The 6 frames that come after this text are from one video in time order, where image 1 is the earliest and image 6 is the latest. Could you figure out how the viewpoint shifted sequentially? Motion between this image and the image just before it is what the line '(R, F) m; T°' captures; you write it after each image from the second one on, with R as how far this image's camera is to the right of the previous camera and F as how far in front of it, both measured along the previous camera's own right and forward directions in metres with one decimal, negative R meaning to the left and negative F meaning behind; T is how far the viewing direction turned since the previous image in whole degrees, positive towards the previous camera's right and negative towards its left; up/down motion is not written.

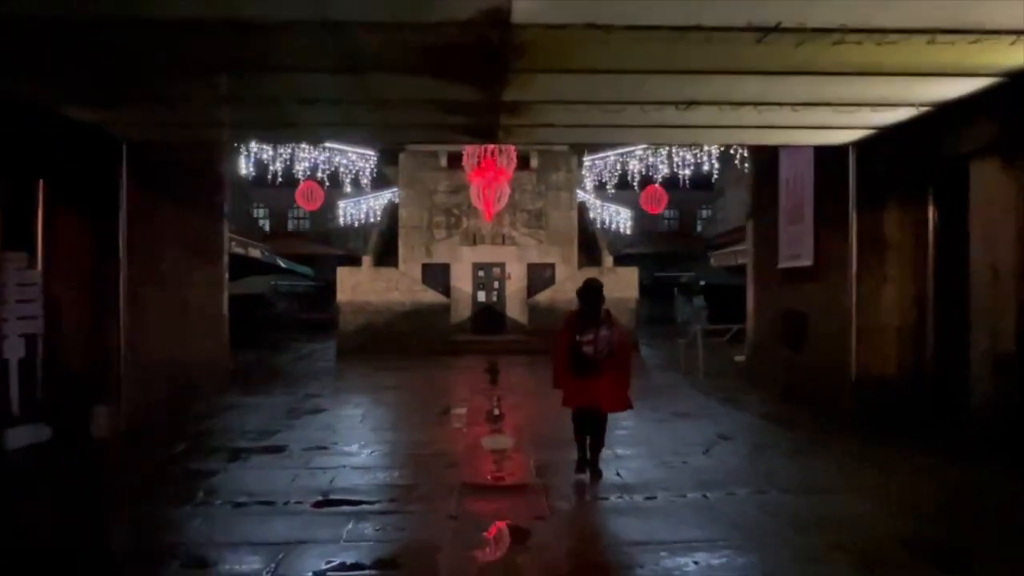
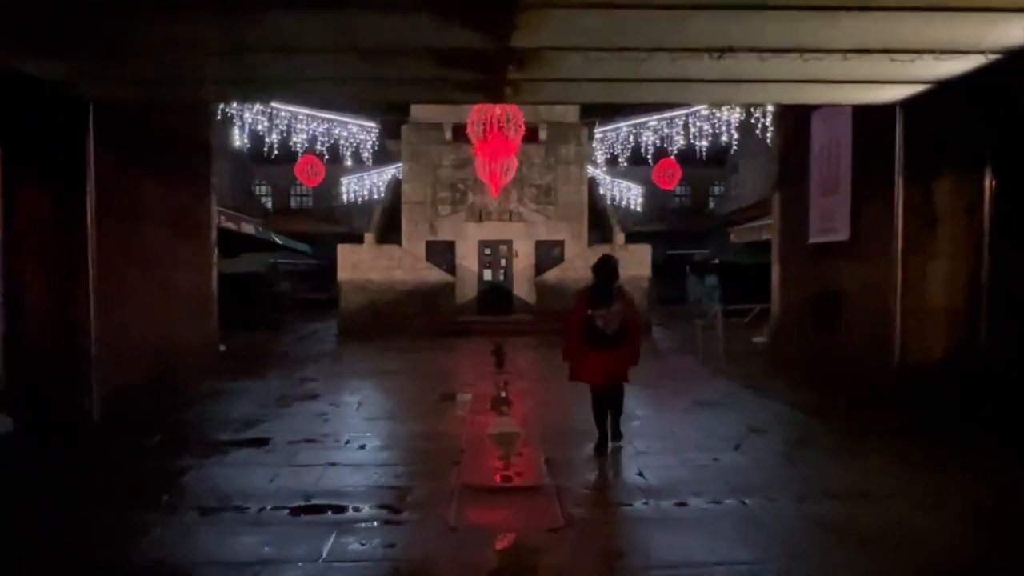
(0.0, +1.0) m; -1°
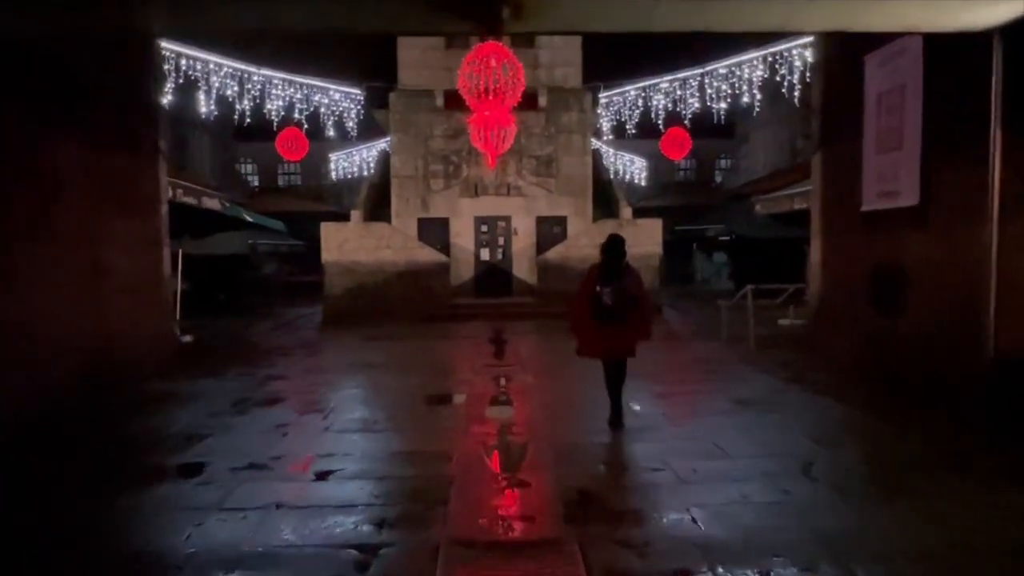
(0.0, +1.9) m; 0°
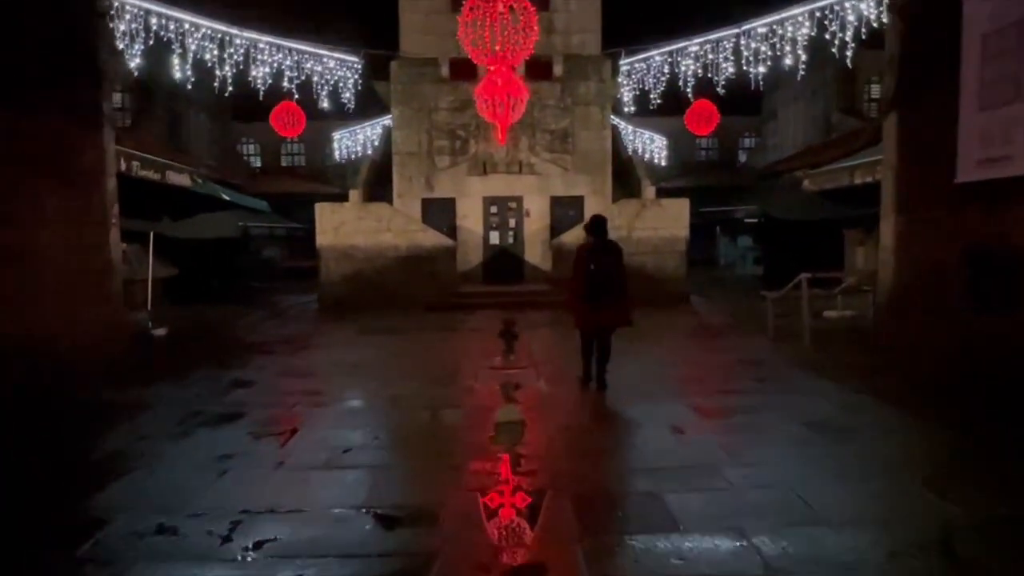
(0.0, +2.0) m; -1°
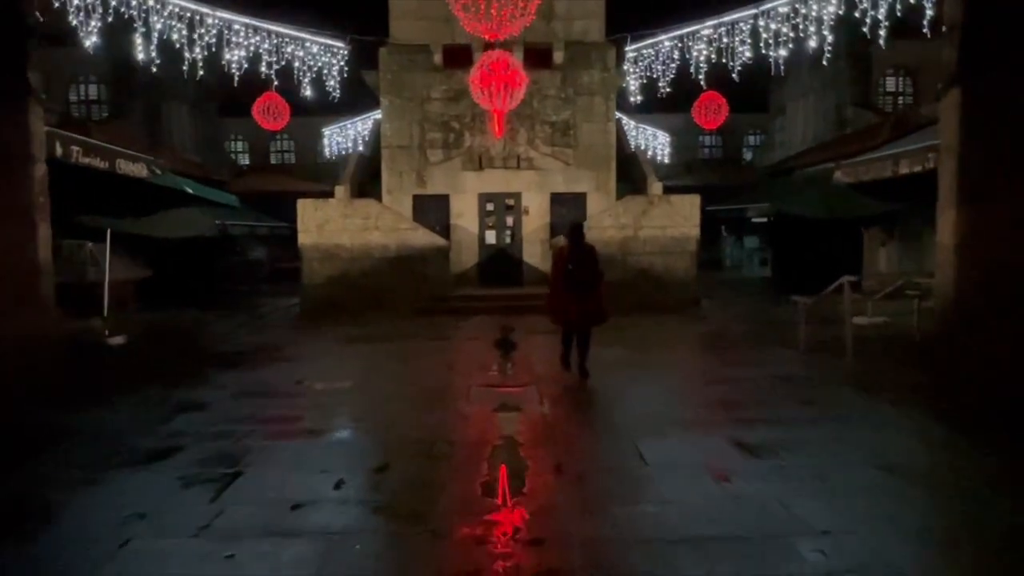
(0.0, +1.5) m; 0°
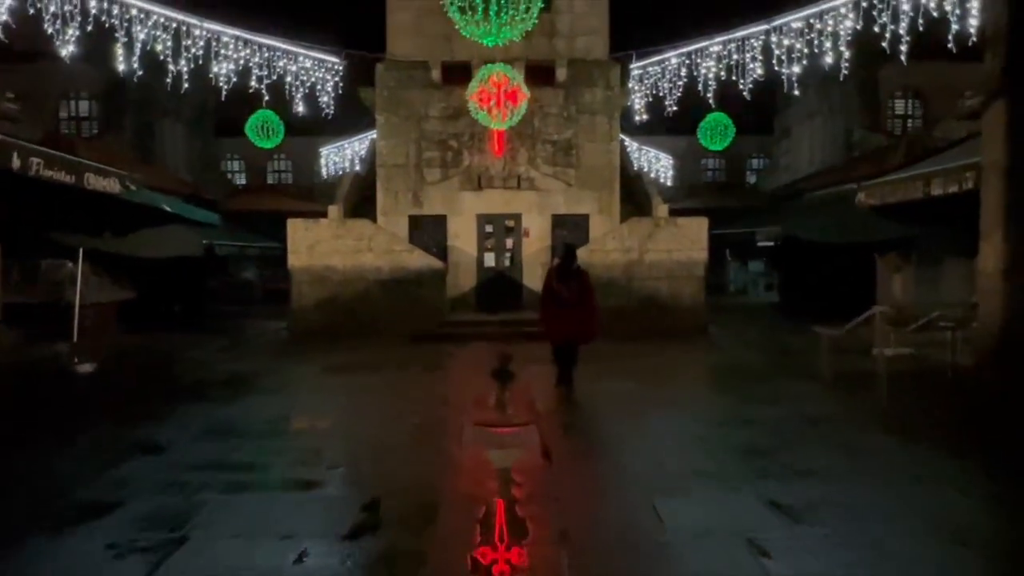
(0.0, +0.9) m; 0°
